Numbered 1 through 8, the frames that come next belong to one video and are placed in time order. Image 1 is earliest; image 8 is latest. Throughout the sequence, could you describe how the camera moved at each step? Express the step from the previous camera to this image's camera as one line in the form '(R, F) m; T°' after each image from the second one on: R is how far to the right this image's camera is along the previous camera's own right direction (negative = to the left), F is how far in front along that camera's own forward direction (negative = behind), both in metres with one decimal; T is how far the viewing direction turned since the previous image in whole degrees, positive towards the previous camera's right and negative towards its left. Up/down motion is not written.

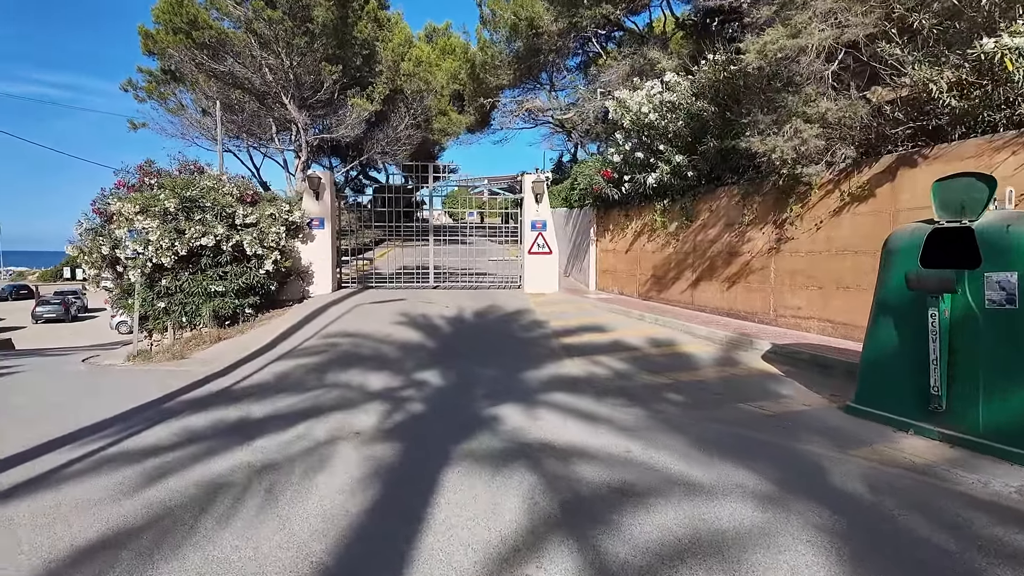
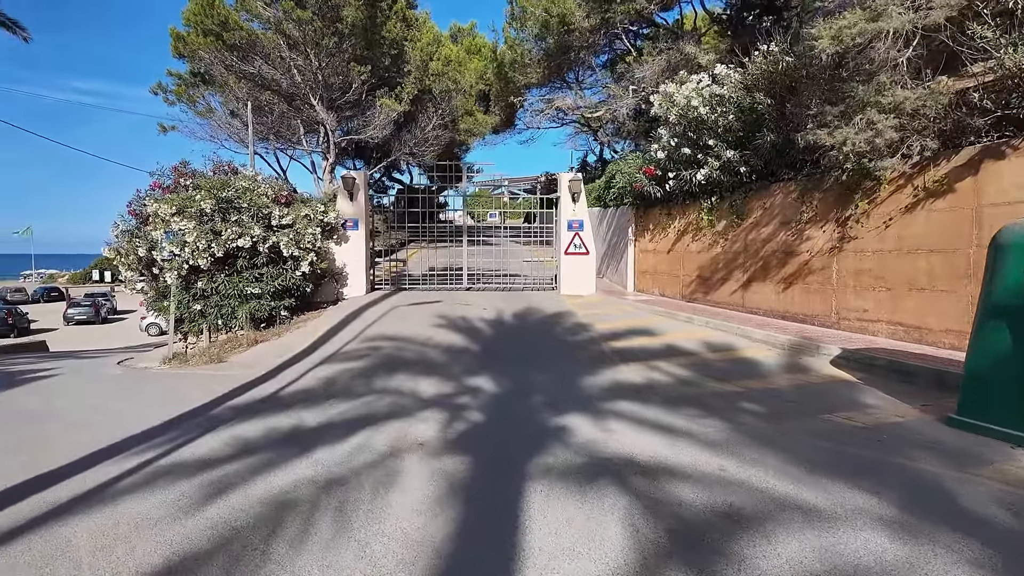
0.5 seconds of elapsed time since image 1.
(-0.5, +0.3) m; -2°
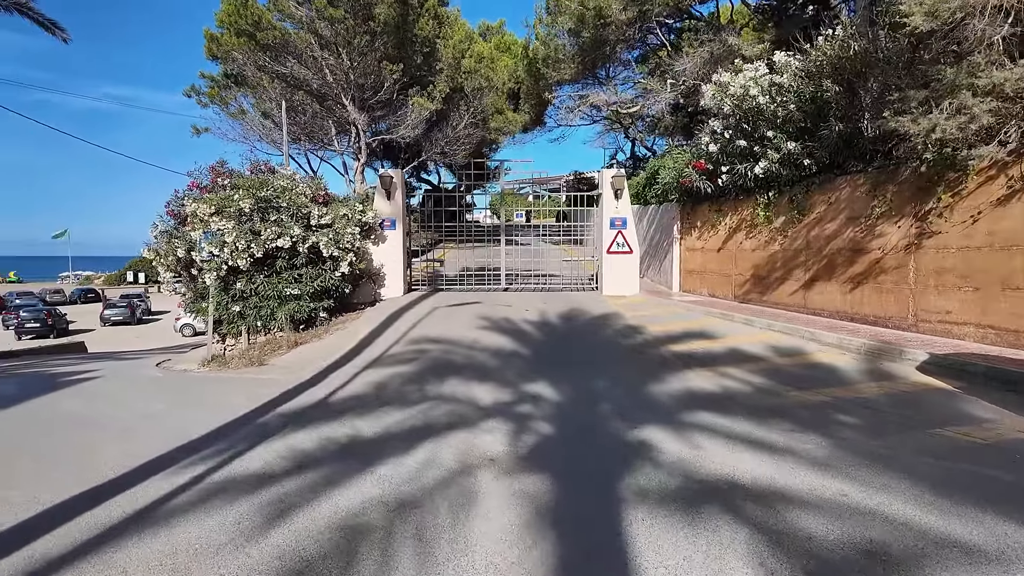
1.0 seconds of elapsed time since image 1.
(-0.4, +0.4) m; -2°
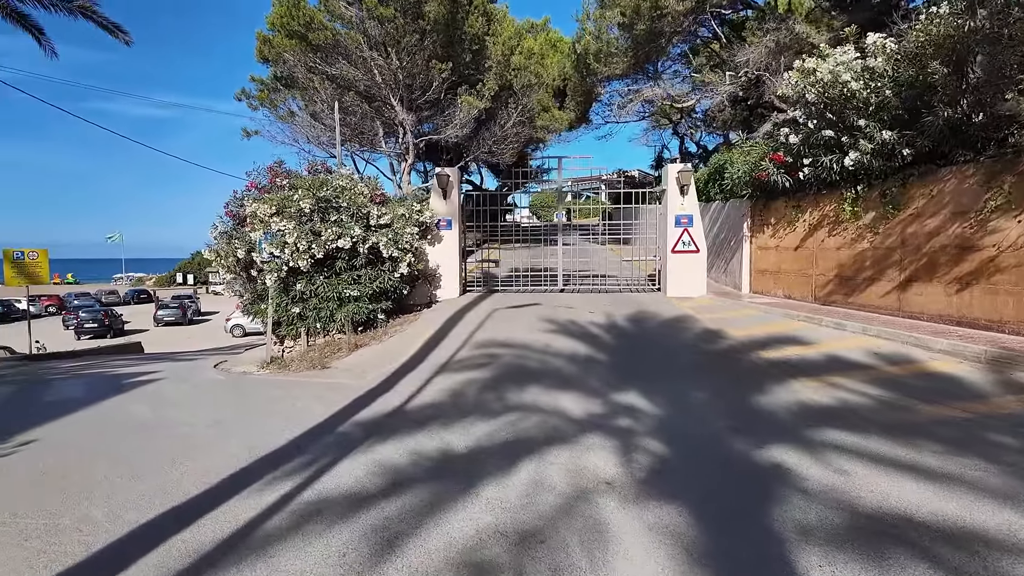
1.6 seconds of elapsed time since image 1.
(-0.6, +0.4) m; -3°
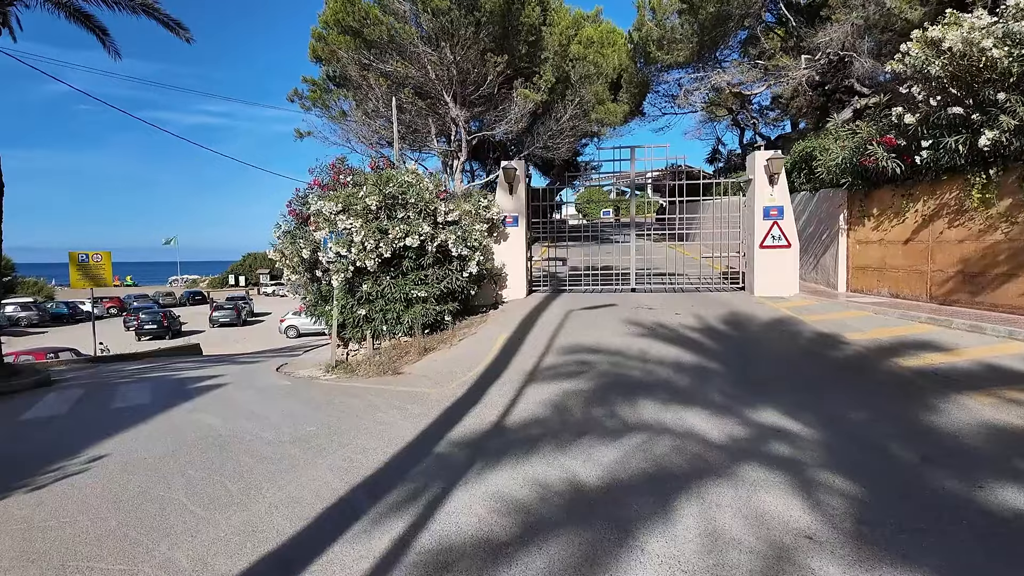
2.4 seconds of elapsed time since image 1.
(-0.7, +0.8) m; -4°
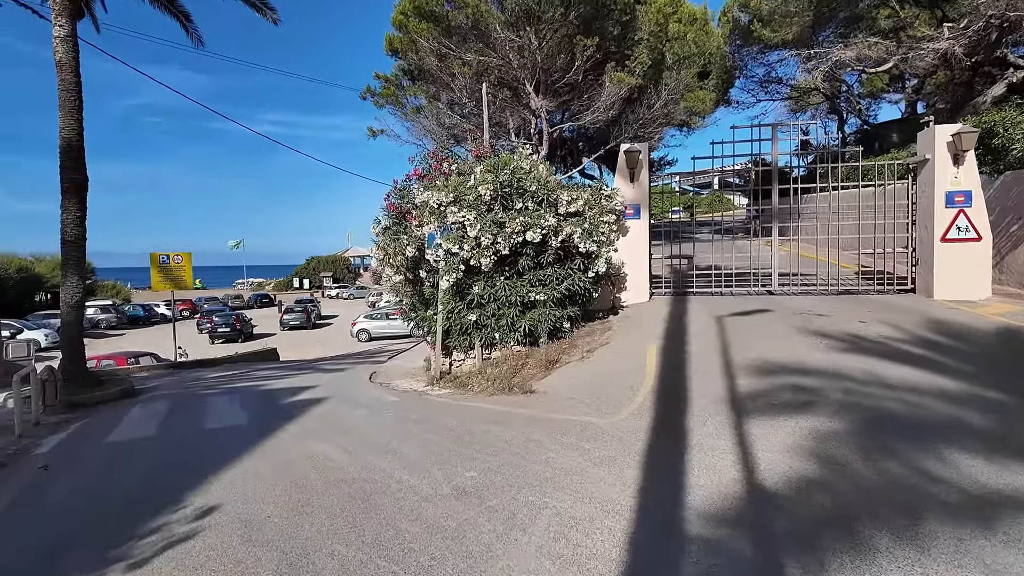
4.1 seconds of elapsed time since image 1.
(-1.4, +1.5) m; -5°
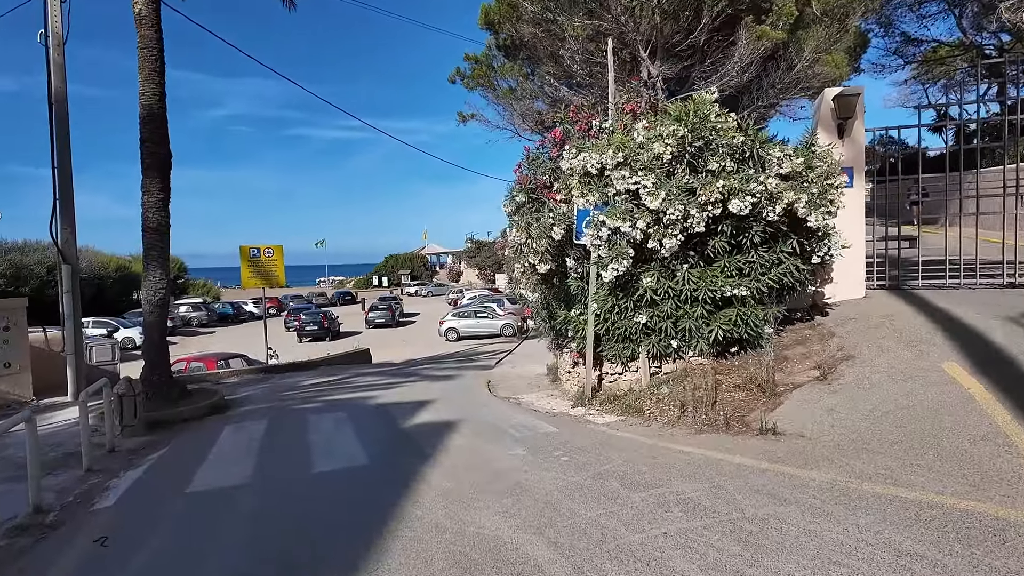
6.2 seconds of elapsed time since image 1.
(-1.4, +2.3) m; -7°
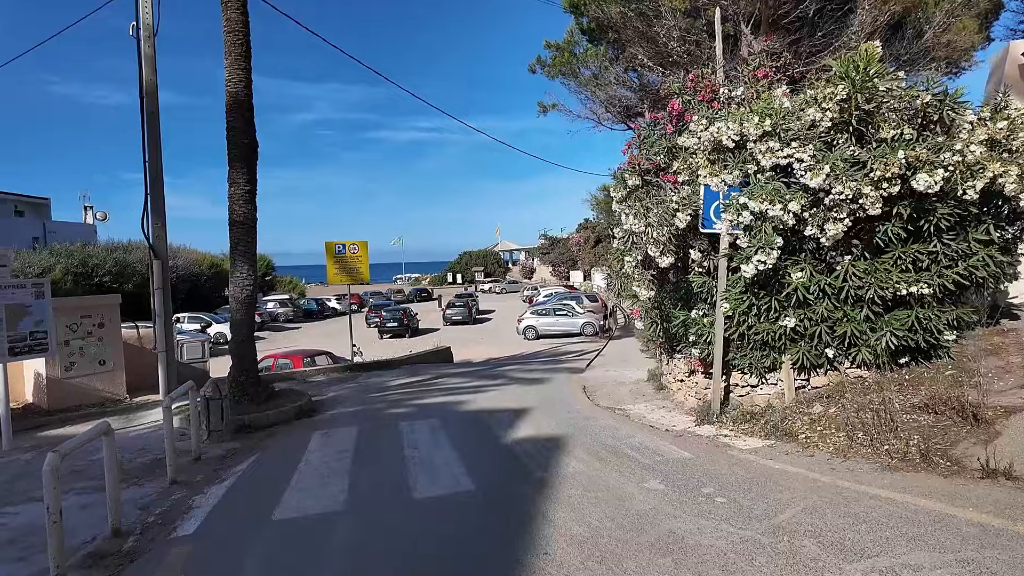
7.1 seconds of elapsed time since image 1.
(-0.5, +0.9) m; -7°
